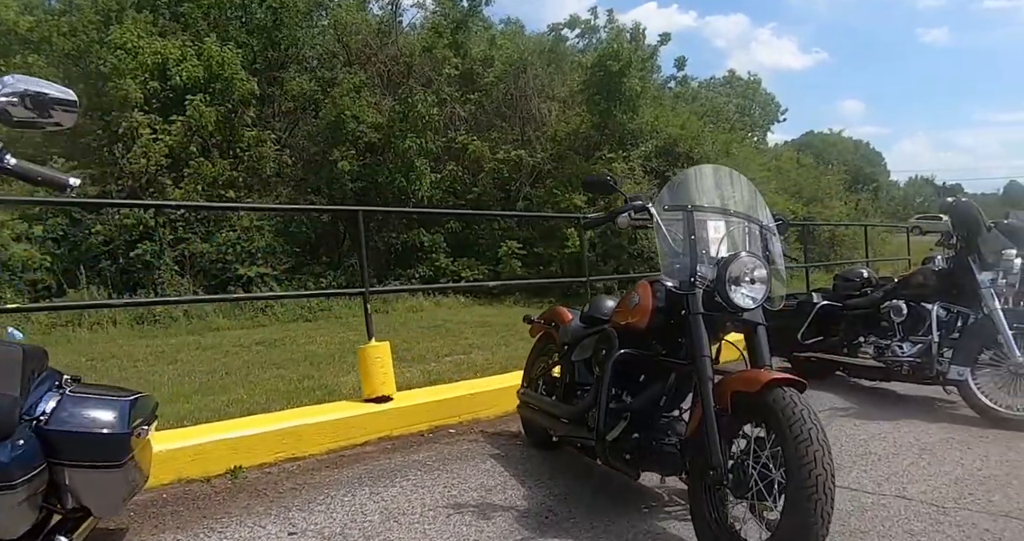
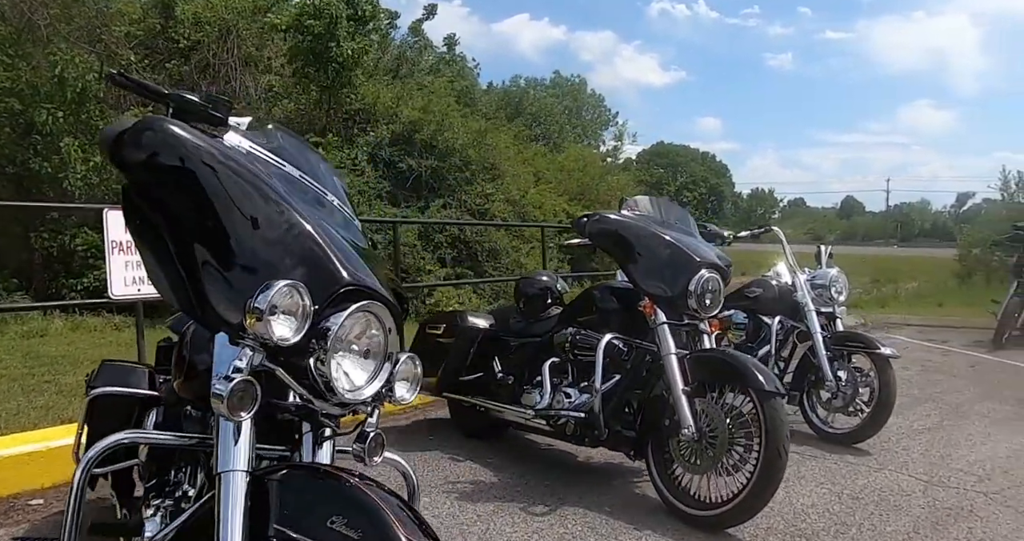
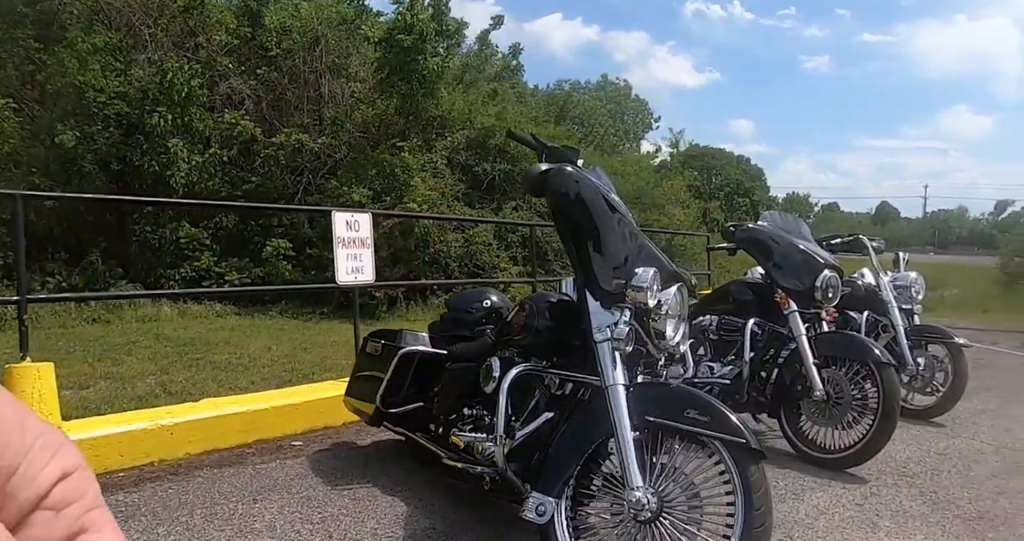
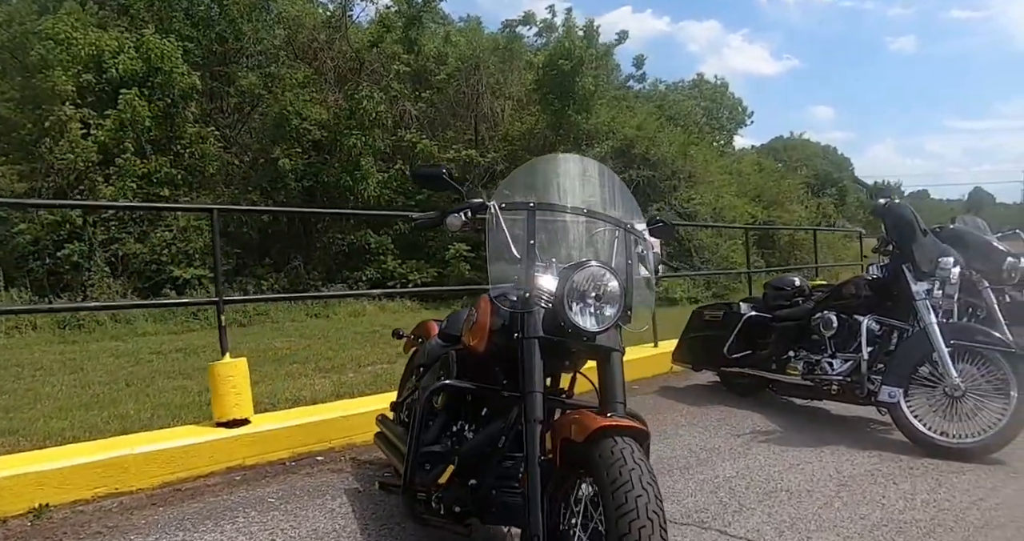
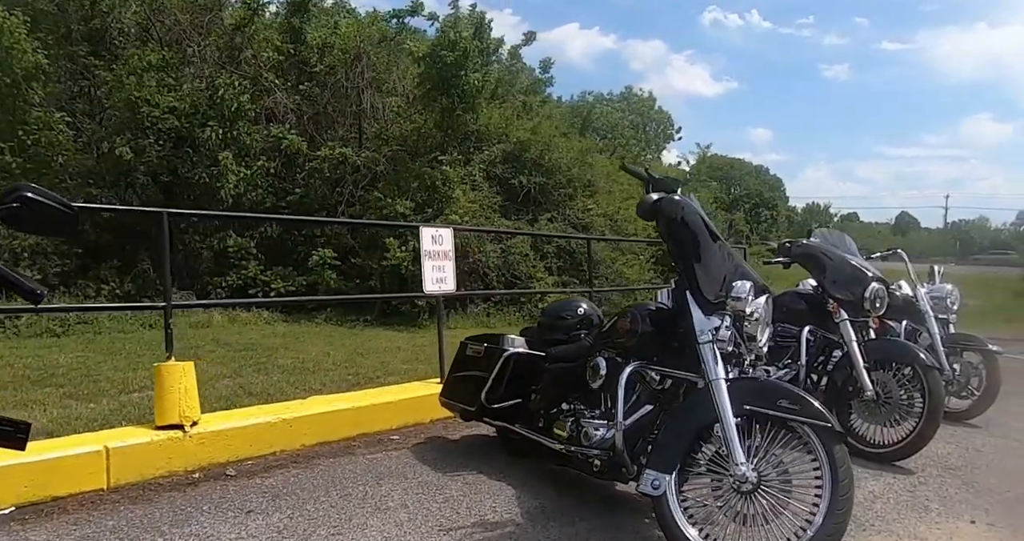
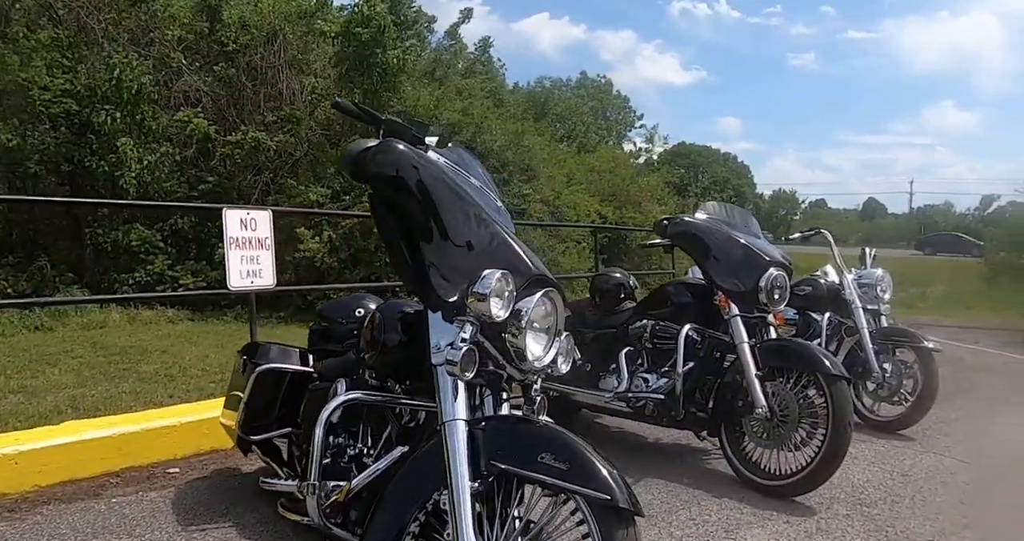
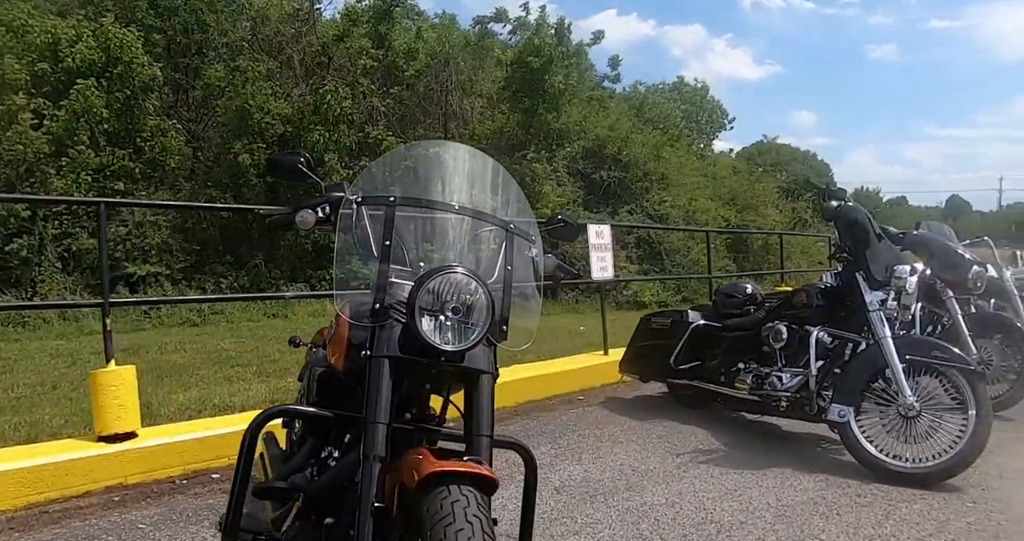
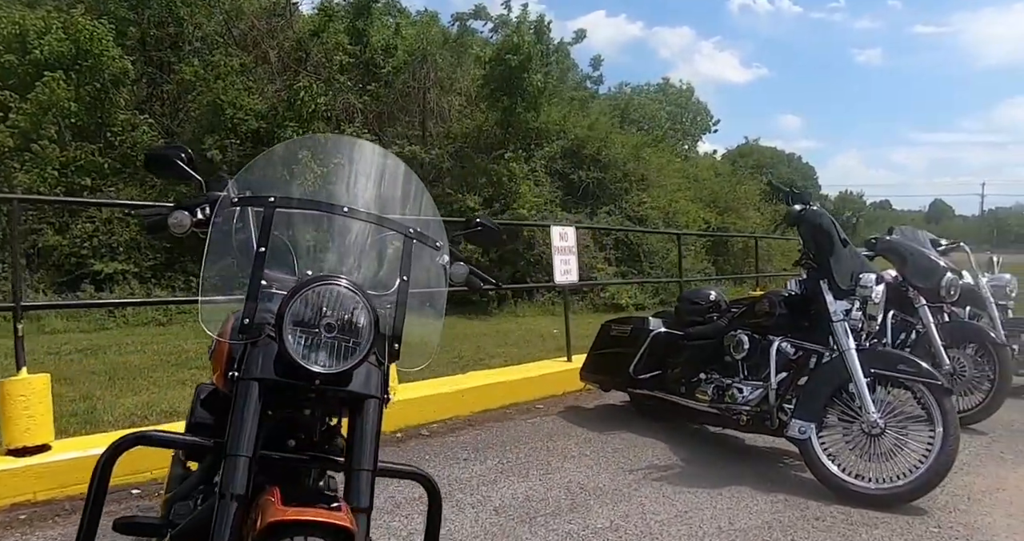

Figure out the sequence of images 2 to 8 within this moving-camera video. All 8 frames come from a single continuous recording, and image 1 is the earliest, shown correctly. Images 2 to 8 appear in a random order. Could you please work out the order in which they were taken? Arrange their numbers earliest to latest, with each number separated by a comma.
4, 7, 8, 5, 3, 6, 2
